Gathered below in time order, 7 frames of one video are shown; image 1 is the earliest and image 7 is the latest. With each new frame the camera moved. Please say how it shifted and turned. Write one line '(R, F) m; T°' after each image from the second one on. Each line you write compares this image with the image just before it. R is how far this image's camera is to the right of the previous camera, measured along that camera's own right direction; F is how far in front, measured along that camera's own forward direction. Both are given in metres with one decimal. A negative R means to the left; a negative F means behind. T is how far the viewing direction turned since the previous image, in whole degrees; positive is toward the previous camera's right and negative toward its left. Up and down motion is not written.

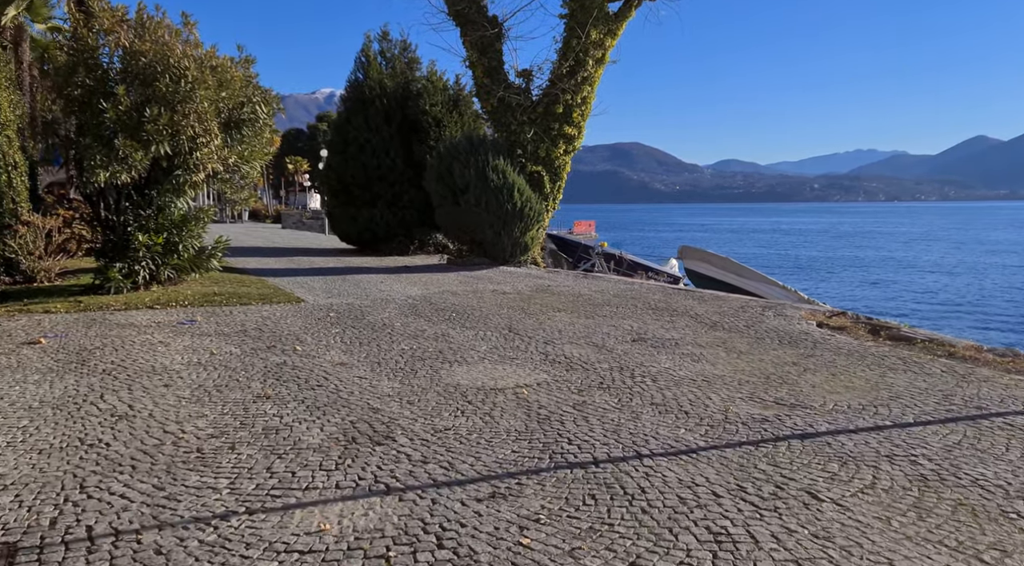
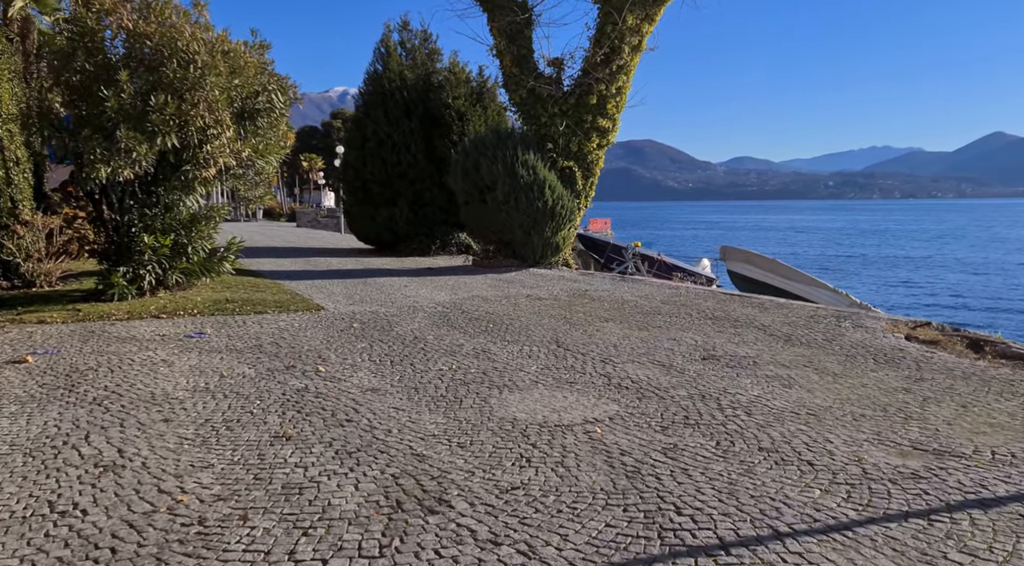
(-0.4, +1.1) m; -1°
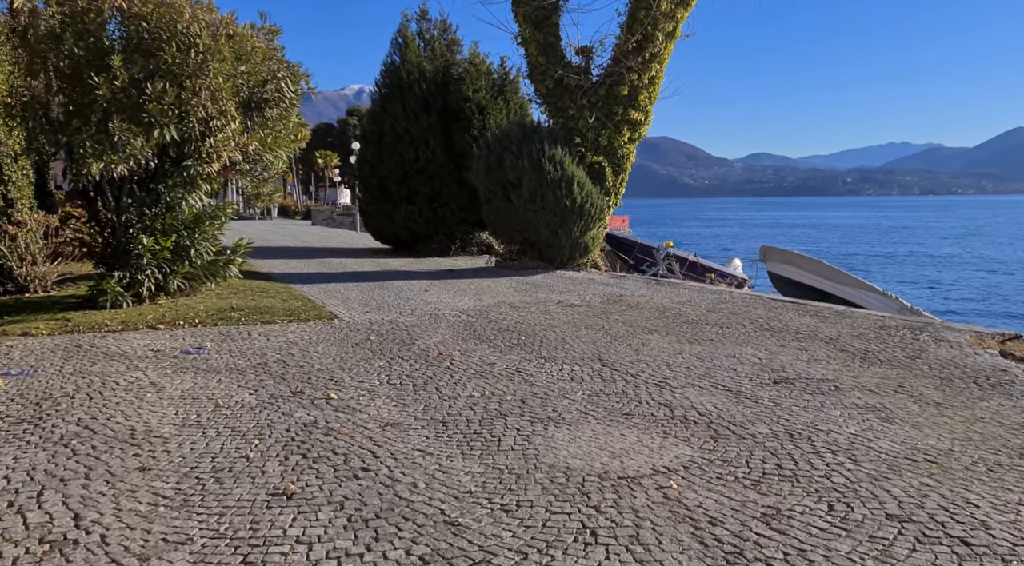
(-0.2, +1.0) m; -1°
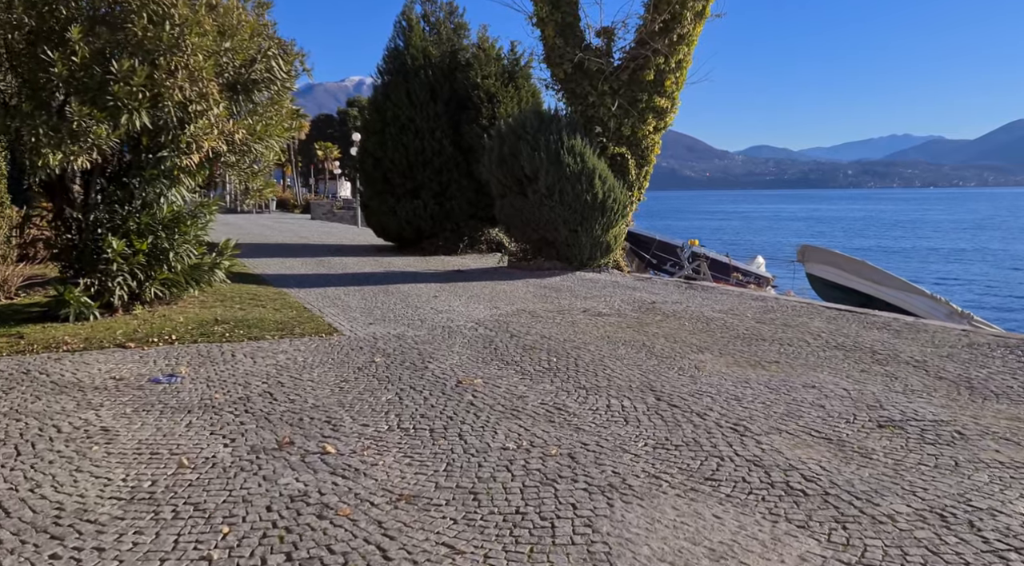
(-0.3, +1.3) m; 0°
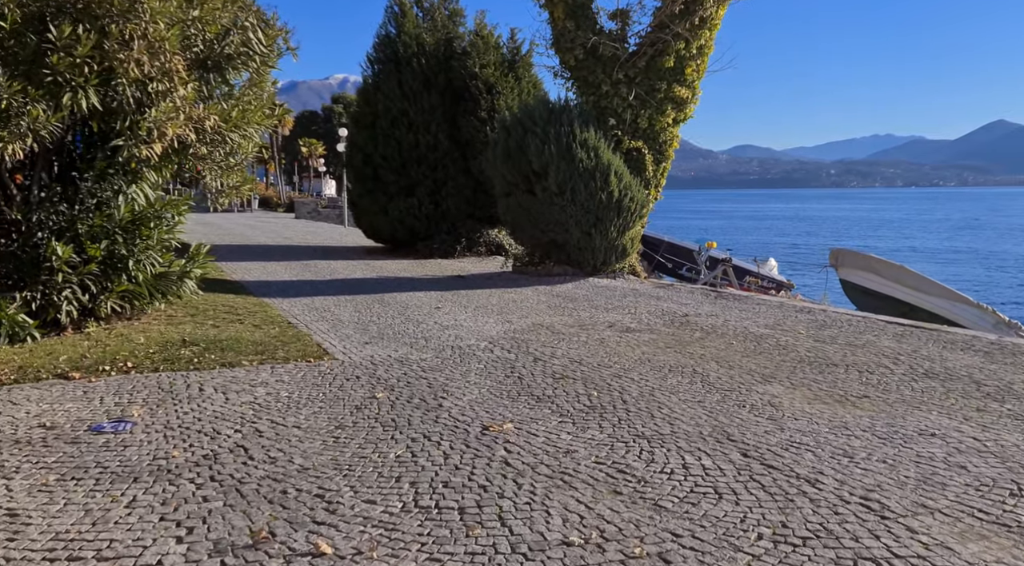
(-0.4, +1.4) m; +1°
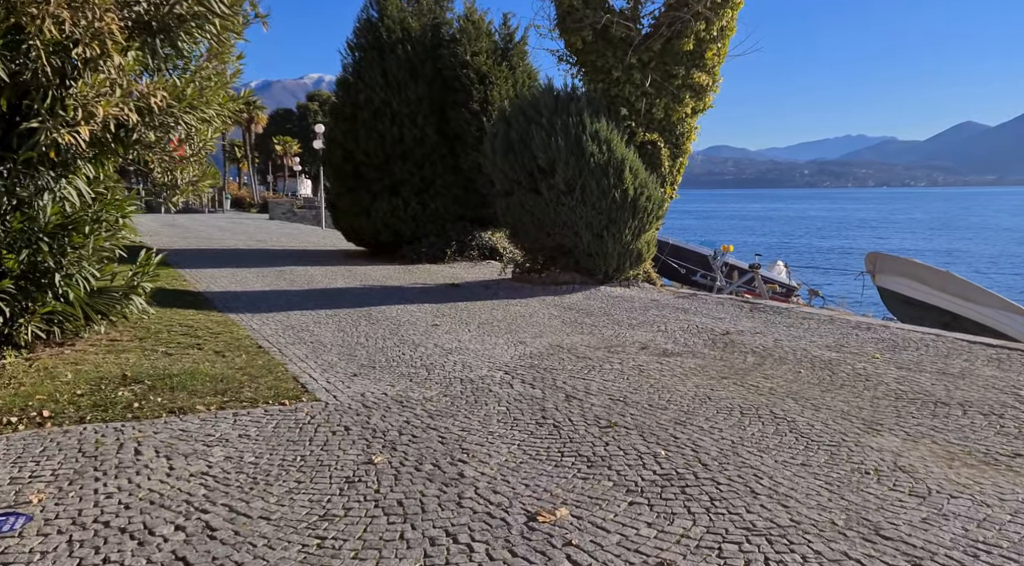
(-0.4, +1.5) m; +2°
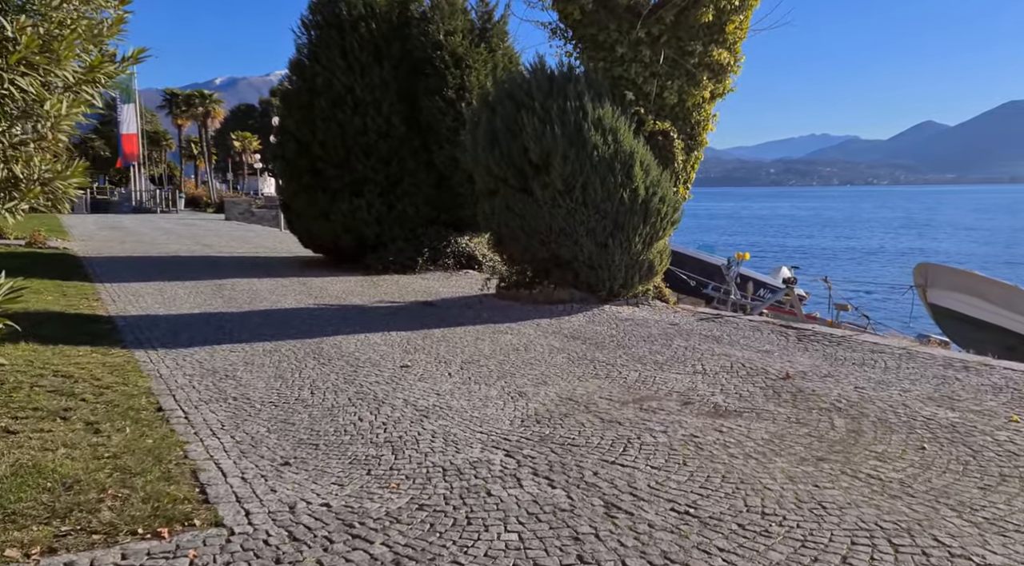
(-0.2, +2.2) m; +2°
